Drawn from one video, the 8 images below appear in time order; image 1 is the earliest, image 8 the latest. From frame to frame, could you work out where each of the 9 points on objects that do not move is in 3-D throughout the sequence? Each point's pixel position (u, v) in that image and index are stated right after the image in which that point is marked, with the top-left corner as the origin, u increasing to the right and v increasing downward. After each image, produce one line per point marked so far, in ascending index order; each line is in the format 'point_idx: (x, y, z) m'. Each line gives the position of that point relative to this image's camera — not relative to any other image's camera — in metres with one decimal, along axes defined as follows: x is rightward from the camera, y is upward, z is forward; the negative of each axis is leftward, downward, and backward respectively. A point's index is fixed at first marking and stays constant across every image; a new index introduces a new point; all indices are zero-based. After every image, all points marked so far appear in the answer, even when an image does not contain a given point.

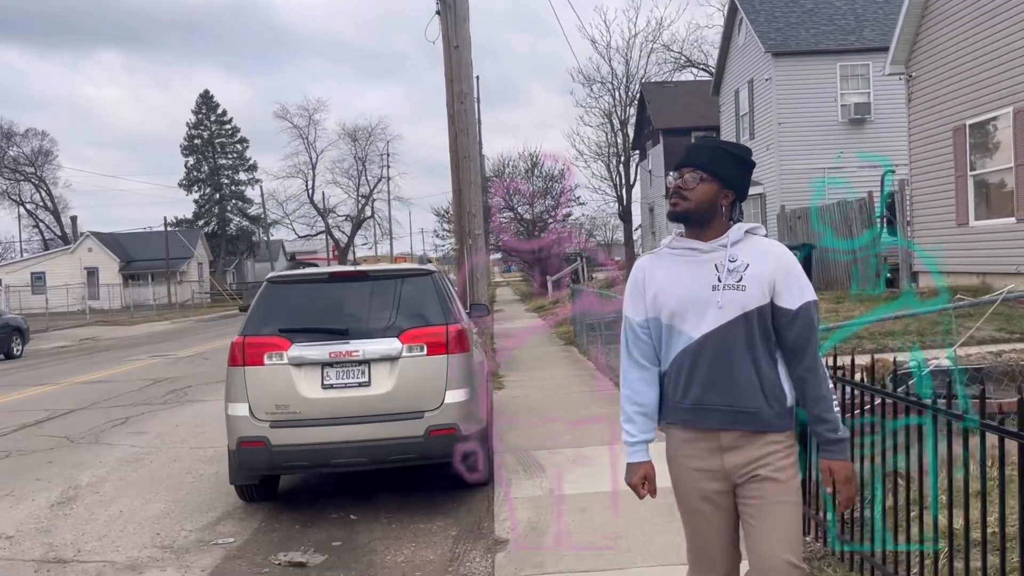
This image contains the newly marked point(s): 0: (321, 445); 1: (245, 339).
0: (-1.2, -1.0, +5.5) m
1: (-1.8, -0.3, +5.6) m
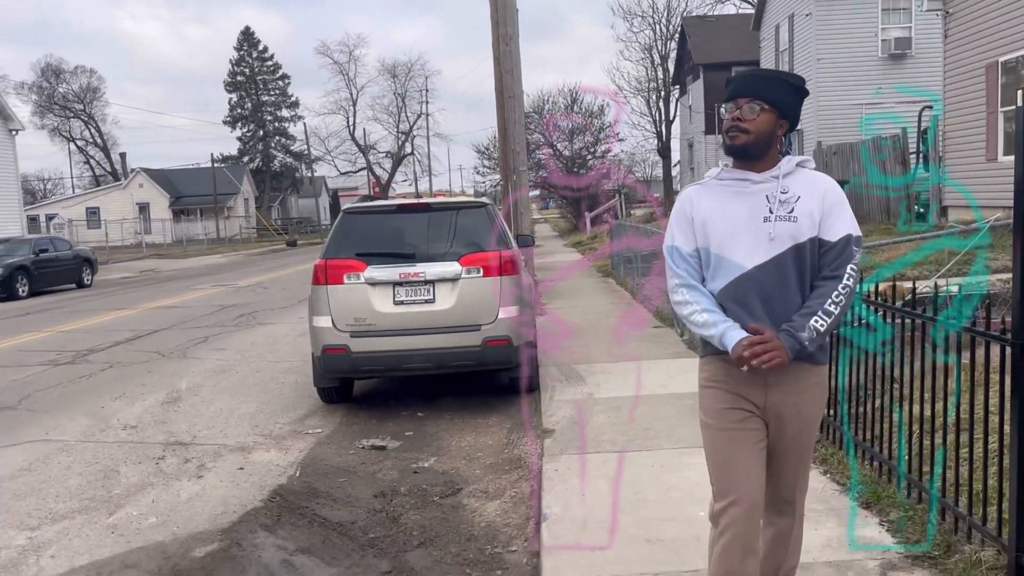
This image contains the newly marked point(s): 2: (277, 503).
0: (-0.9, -0.5, +6.5) m
1: (-1.4, +0.2, +6.5) m
2: (-1.3, -1.2, +4.9) m
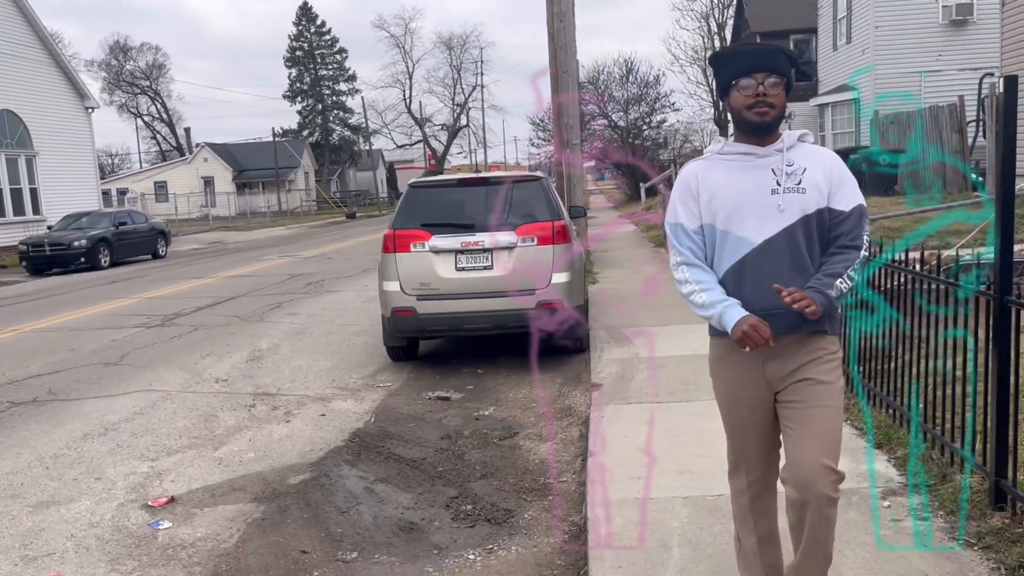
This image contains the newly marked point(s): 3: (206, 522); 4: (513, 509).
0: (-0.5, -0.2, +7.1) m
1: (-1.0, +0.5, +7.2) m
2: (-1.0, -1.0, +5.6) m
3: (-1.5, -1.2, +4.3) m
4: (0.0, -1.1, +4.3) m
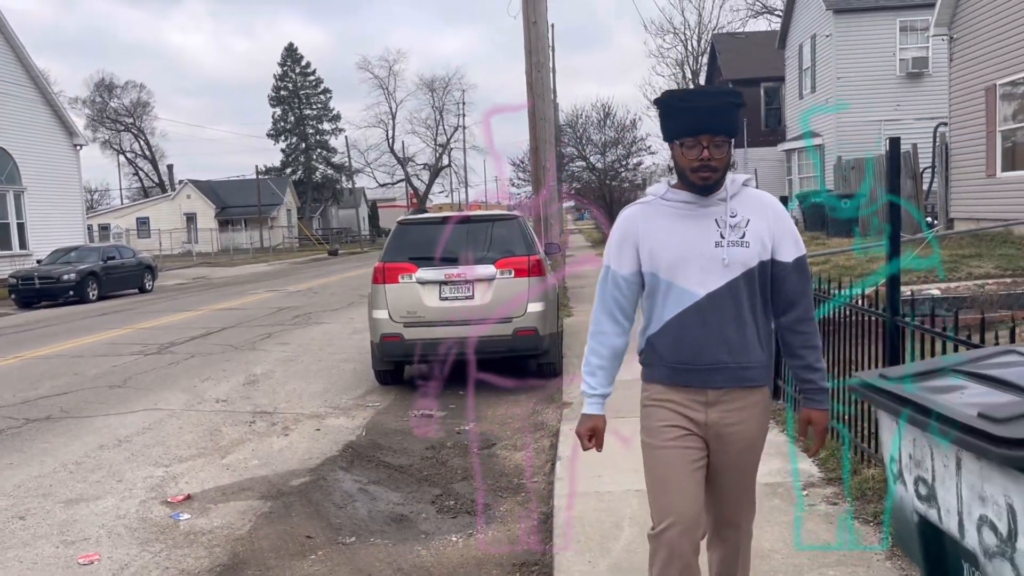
0: (-0.7, -0.5, +7.7) m
1: (-1.2, +0.2, +7.8) m
2: (-1.2, -1.2, +6.2) m
3: (-1.7, -1.3, +4.9) m
4: (-0.1, -1.3, +4.9) m
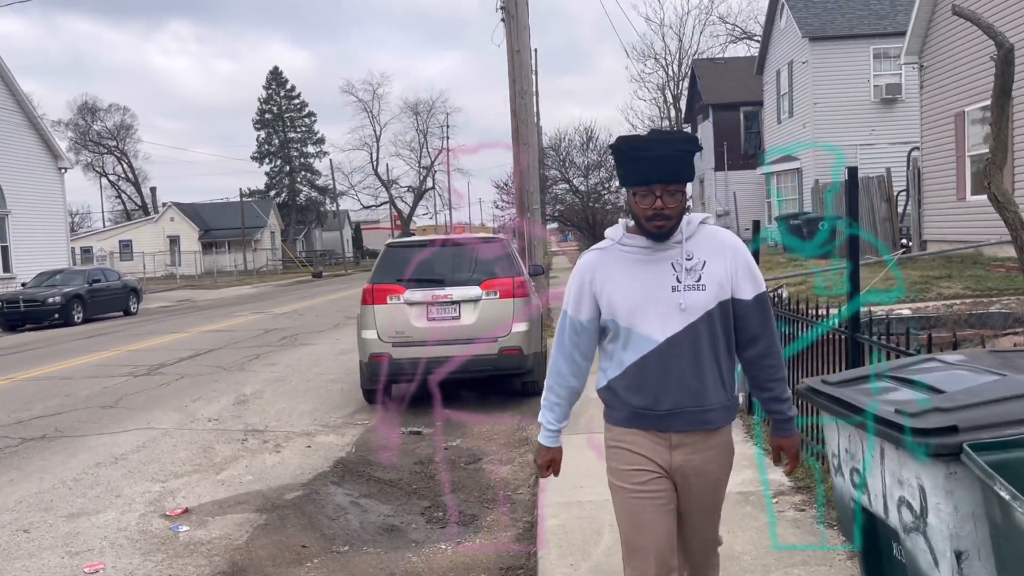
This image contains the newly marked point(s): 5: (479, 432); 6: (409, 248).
0: (-0.8, -0.7, +8.0) m
1: (-1.3, 0.0, +8.1) m
2: (-1.3, -1.3, +6.4) m
3: (-1.7, -1.4, +5.1) m
4: (-0.2, -1.4, +5.1) m
5: (-0.3, -1.2, +7.2) m
6: (-1.0, +0.4, +8.3) m
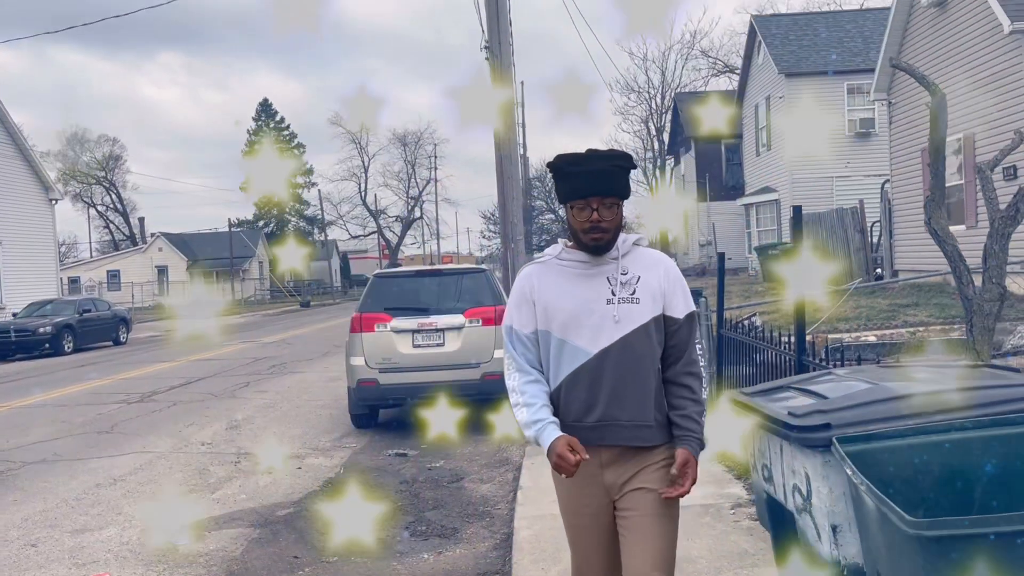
0: (-1.0, -0.9, +8.3) m
1: (-1.5, -0.3, +8.5) m
2: (-1.4, -1.6, +6.7) m
3: (-1.9, -1.6, +5.4) m
4: (-0.4, -1.6, +5.5) m
5: (-0.4, -1.5, +7.6) m
6: (-1.2, +0.1, +8.7) m
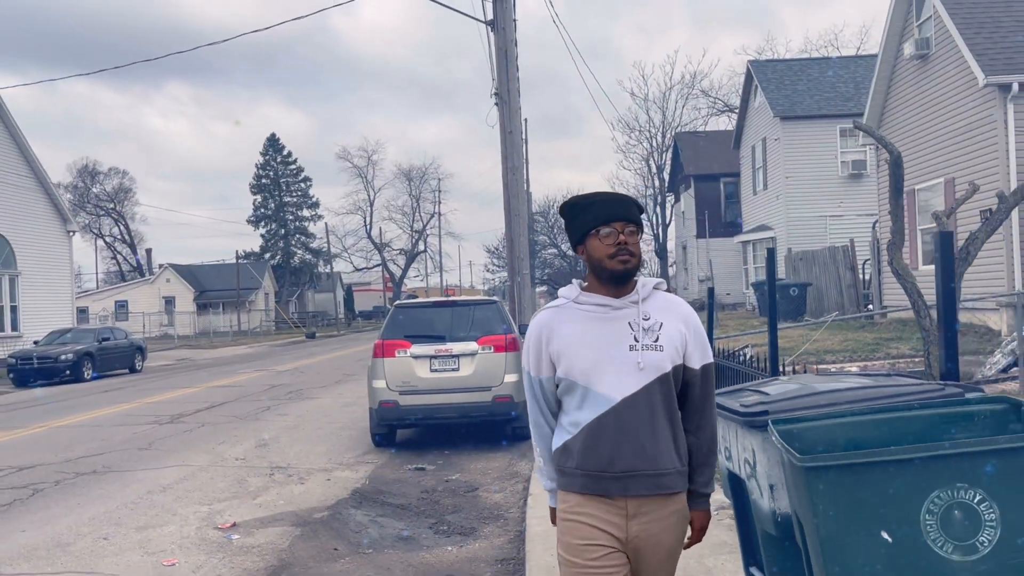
0: (-0.9, -1.3, +9.1) m
1: (-1.4, -0.6, +9.3) m
2: (-1.3, -1.8, +7.5) m
3: (-1.8, -1.8, +6.2) m
4: (-0.3, -1.8, +6.2) m
5: (-0.4, -1.8, +8.3) m
6: (-1.1, -0.2, +9.5) m
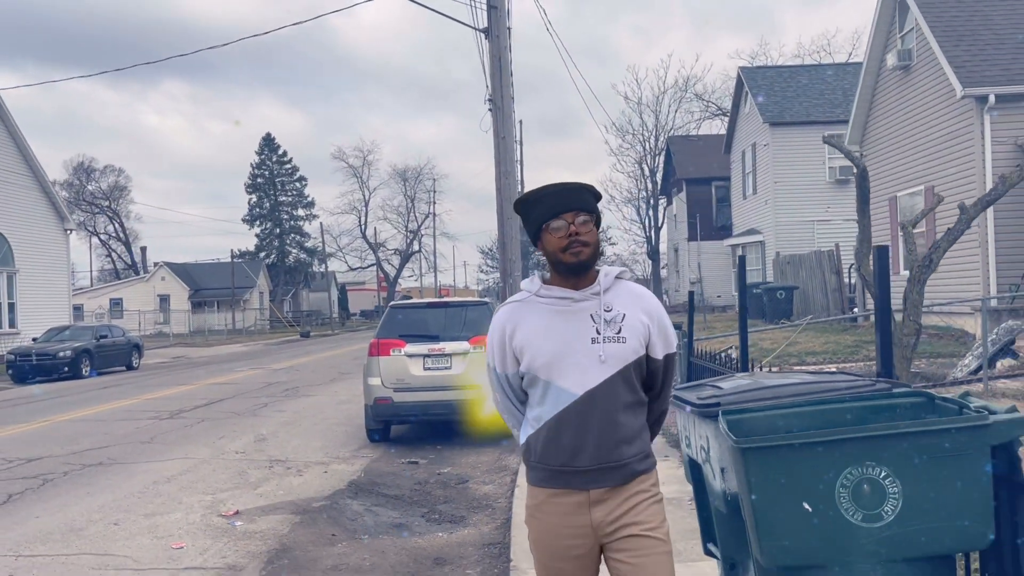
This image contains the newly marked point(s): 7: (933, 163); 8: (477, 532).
0: (-1.0, -1.3, +9.5) m
1: (-1.5, -0.6, +9.7) m
2: (-1.5, -1.8, +7.9) m
3: (-1.9, -1.8, +6.5) m
4: (-0.4, -1.8, +6.6) m
5: (-0.5, -1.8, +8.7) m
6: (-1.2, -0.3, +9.9) m
7: (+7.6, +2.3, +15.3) m
8: (-0.2, -1.8, +6.2) m
